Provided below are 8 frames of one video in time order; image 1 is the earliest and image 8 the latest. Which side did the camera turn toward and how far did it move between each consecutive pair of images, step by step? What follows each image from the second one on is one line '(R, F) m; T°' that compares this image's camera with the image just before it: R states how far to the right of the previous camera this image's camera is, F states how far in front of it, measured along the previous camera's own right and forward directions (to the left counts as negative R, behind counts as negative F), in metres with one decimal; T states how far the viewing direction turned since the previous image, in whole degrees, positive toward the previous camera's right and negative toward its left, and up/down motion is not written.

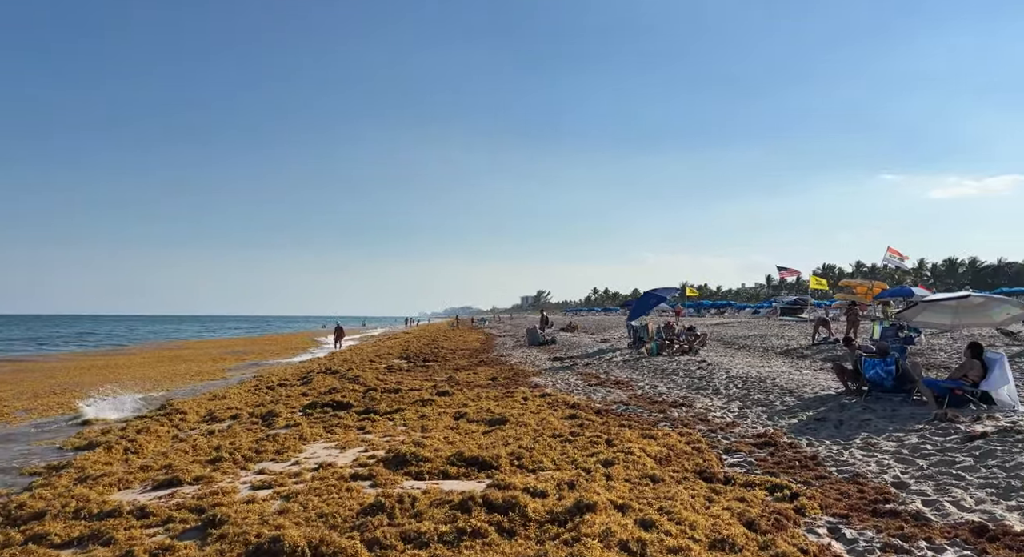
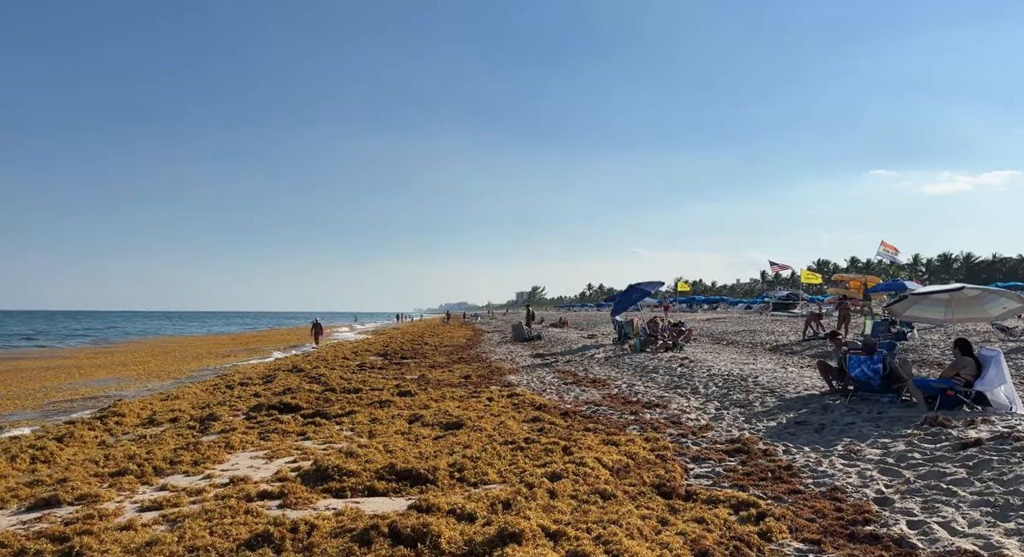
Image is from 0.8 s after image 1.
(+0.7, +1.0) m; +1°
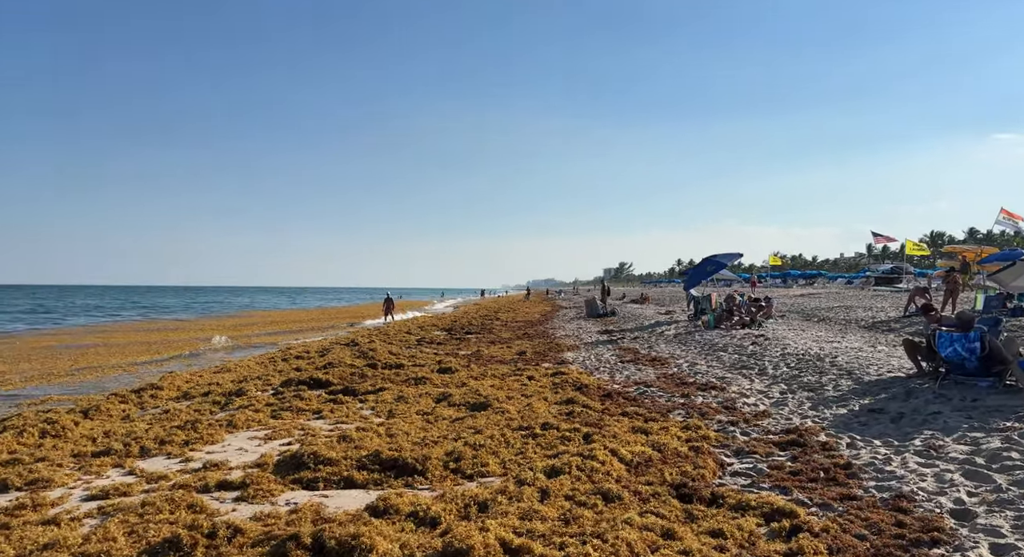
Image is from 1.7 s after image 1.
(+0.9, +1.2) m; -7°
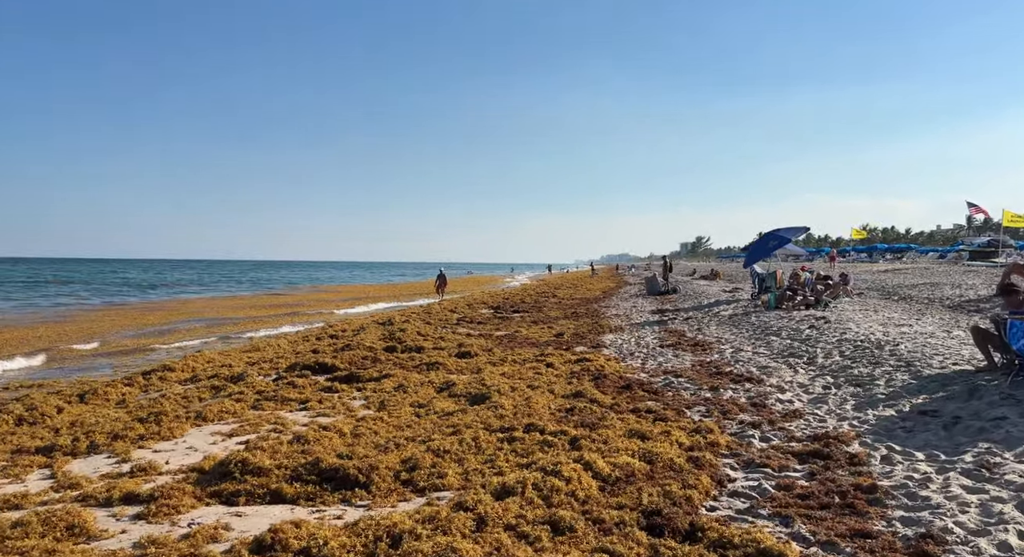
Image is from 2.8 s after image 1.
(+1.1, +1.1) m; -6°
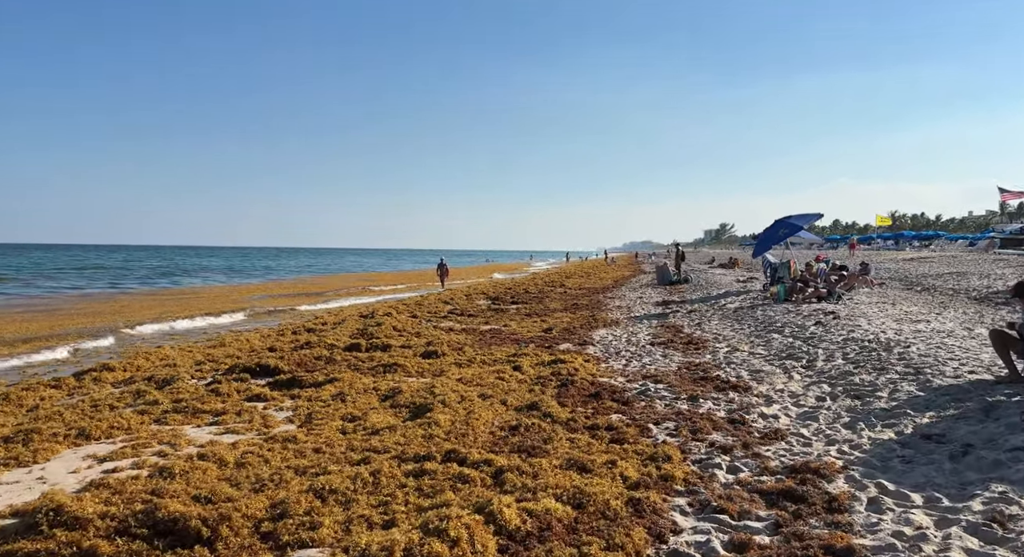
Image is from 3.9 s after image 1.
(+1.1, +1.4) m; -2°
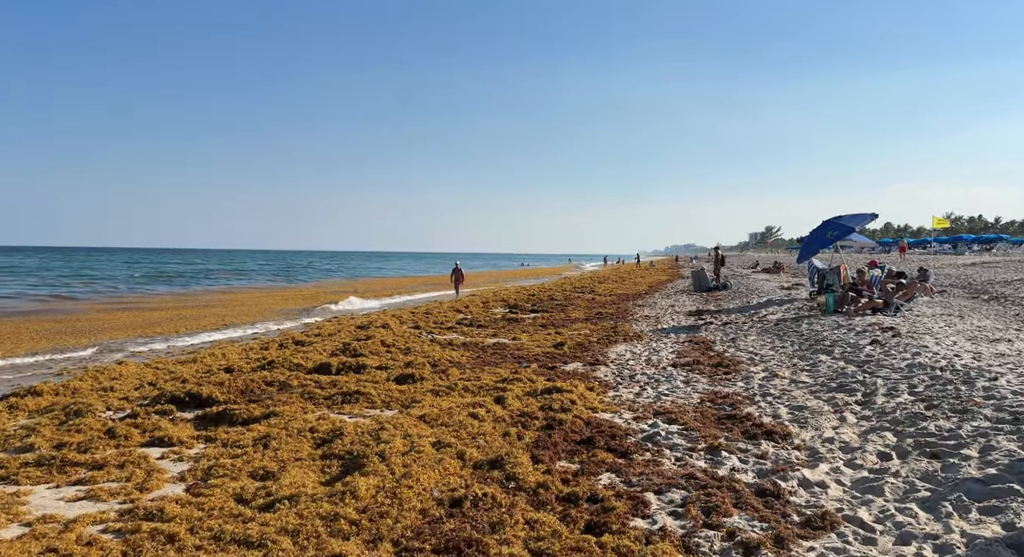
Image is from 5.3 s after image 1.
(+0.9, +2.4) m; -3°
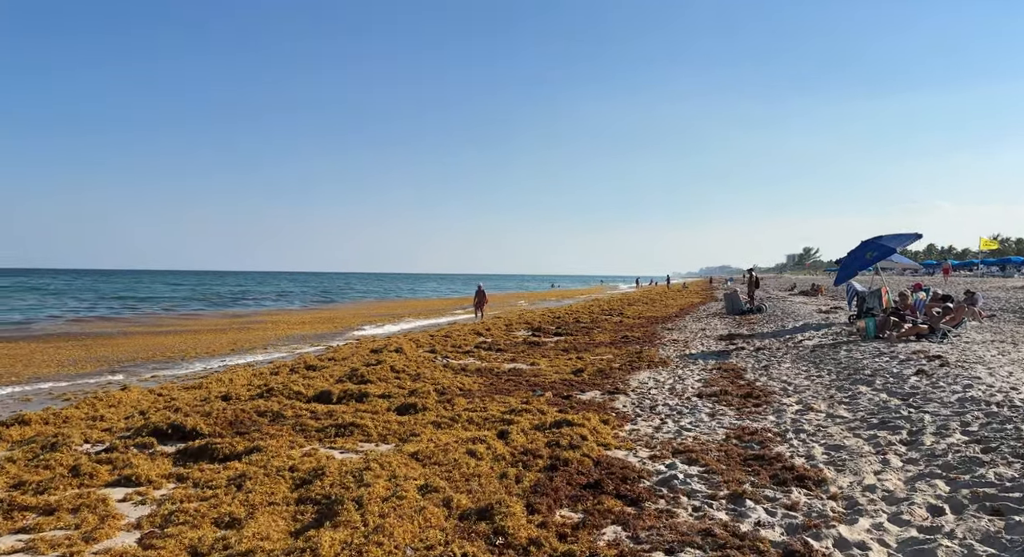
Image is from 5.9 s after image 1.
(+0.4, +0.8) m; -3°
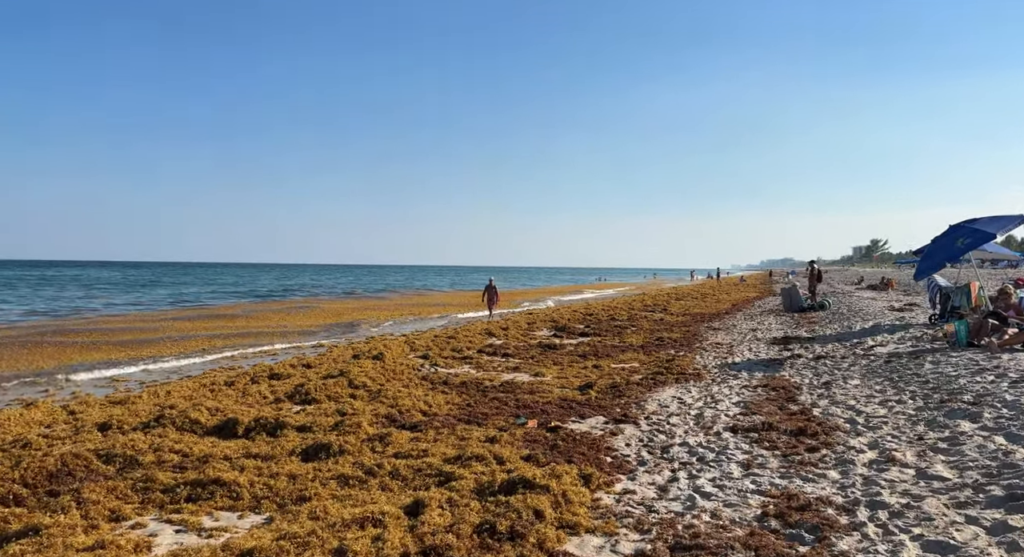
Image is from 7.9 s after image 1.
(+1.3, +3.4) m; -5°
